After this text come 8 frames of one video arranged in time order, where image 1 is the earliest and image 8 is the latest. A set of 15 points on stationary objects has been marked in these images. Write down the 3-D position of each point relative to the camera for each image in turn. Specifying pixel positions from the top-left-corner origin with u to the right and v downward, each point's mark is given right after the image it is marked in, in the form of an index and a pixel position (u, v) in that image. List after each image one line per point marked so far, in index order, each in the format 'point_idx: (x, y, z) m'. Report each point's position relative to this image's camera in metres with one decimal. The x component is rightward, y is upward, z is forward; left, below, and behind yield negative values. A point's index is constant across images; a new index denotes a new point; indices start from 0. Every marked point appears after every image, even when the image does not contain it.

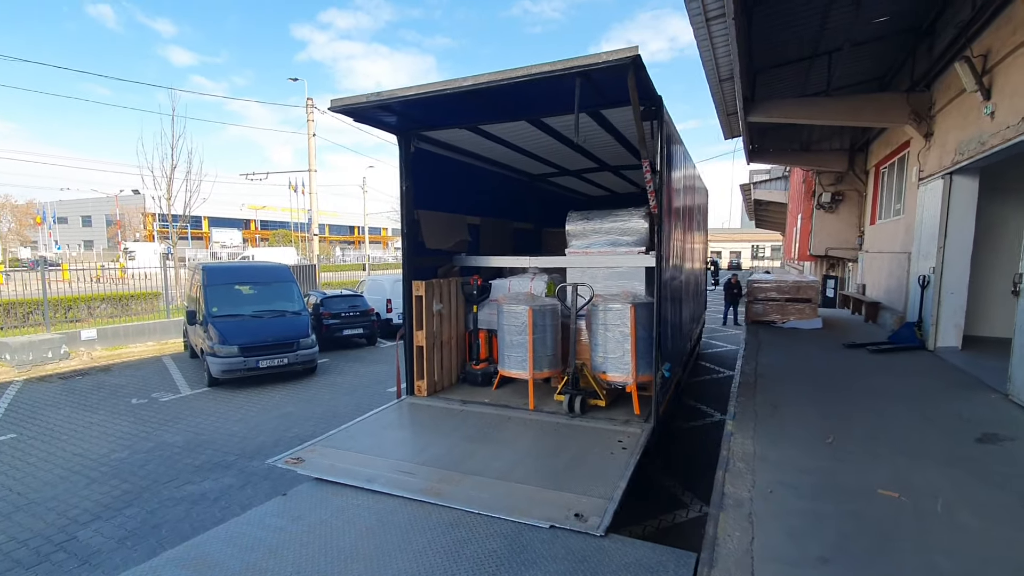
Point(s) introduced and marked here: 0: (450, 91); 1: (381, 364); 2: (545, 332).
0: (-0.4, +1.4, +3.5) m
1: (-2.6, -1.5, +10.0) m
2: (+0.3, -0.4, +4.3) m
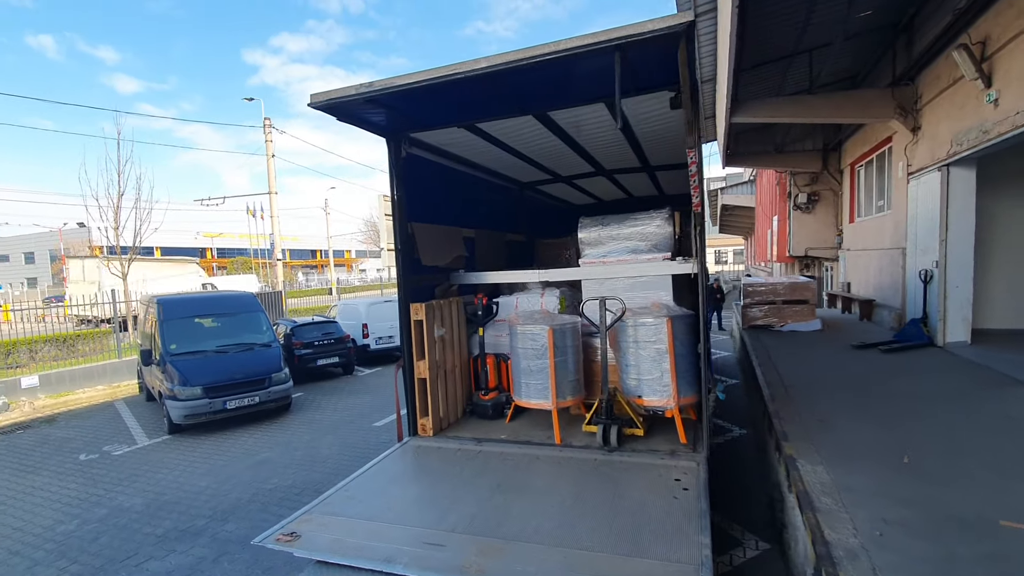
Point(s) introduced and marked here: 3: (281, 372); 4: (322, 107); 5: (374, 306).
0: (-0.3, +1.2, +3.0) m
1: (-2.8, -2.0, +9.3) m
2: (+0.4, -0.5, +3.8) m
3: (-3.7, -1.3, +7.9) m
4: (-1.2, +1.2, +3.2) m
5: (-3.3, -0.5, +12.0) m
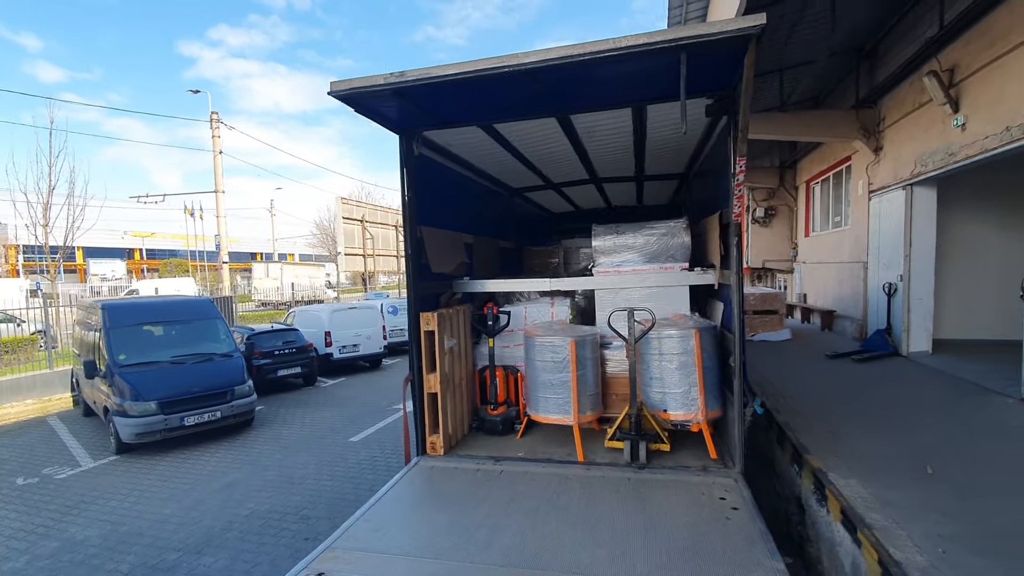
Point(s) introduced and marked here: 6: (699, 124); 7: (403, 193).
0: (-0.1, +1.2, +2.8) m
1: (-3.2, -2.1, +8.8) m
2: (+0.6, -0.6, +3.7) m
3: (-3.9, -1.4, +7.3) m
4: (-1.0, +1.1, +2.9) m
5: (-4.0, -0.6, +11.4) m
6: (+1.4, +1.2, +3.8) m
7: (-0.8, +0.7, +3.6) m
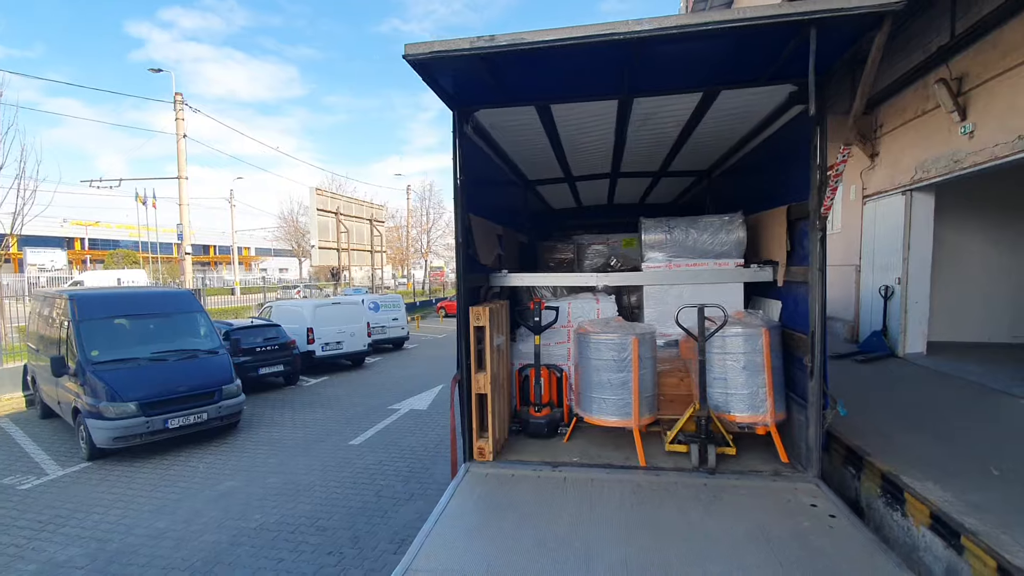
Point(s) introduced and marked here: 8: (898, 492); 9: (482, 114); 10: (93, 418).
0: (+0.4, +1.2, +2.5) m
1: (-3.2, -2.0, +8.3) m
2: (+0.9, -0.6, +3.5) m
3: (-3.8, -1.3, +6.8) m
4: (-0.5, +1.2, +2.6) m
5: (-4.2, -0.5, +10.9) m
6: (+1.8, +1.2, +3.7) m
7: (-0.4, +0.7, +3.3) m
8: (+2.5, -1.3, +3.2) m
9: (-0.2, +1.2, +3.5) m
10: (-4.9, -1.5, +5.8) m
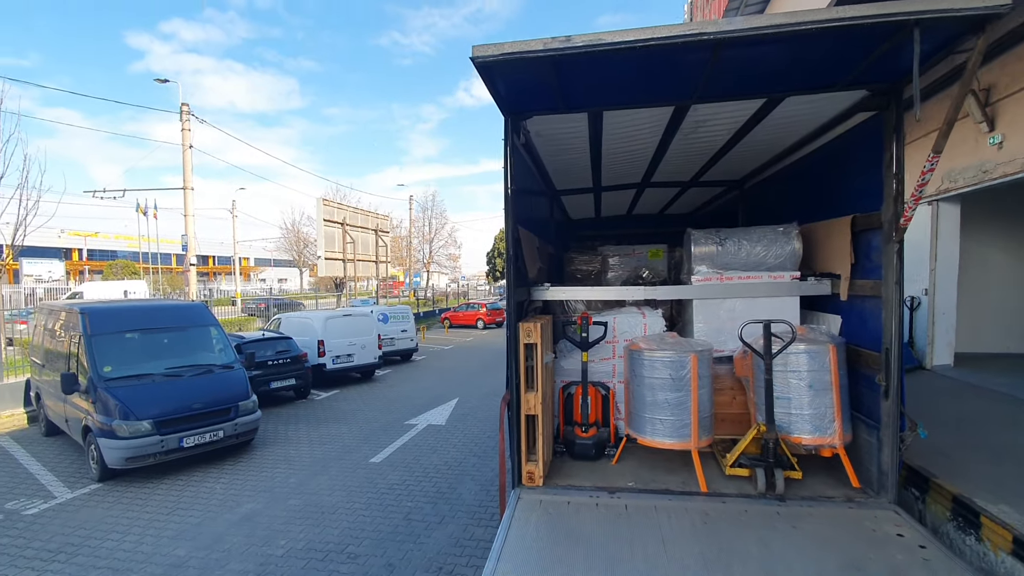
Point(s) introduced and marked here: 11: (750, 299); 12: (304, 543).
0: (+0.8, +1.1, +2.4) m
1: (-2.9, -2.2, +8.1) m
2: (+1.3, -0.6, +3.3) m
3: (-3.5, -1.5, +6.6) m
4: (-0.1, +1.1, +2.5) m
5: (-3.9, -0.7, +10.7) m
6: (+2.1, +1.1, +3.6) m
7: (0.0, +0.6, +3.2) m
8: (+2.8, -1.4, +3.0) m
9: (+0.1, +1.1, +3.3) m
10: (-4.5, -1.7, +5.6) m
11: (+1.8, -0.1, +3.7) m
12: (-1.8, -2.2, +4.3) m
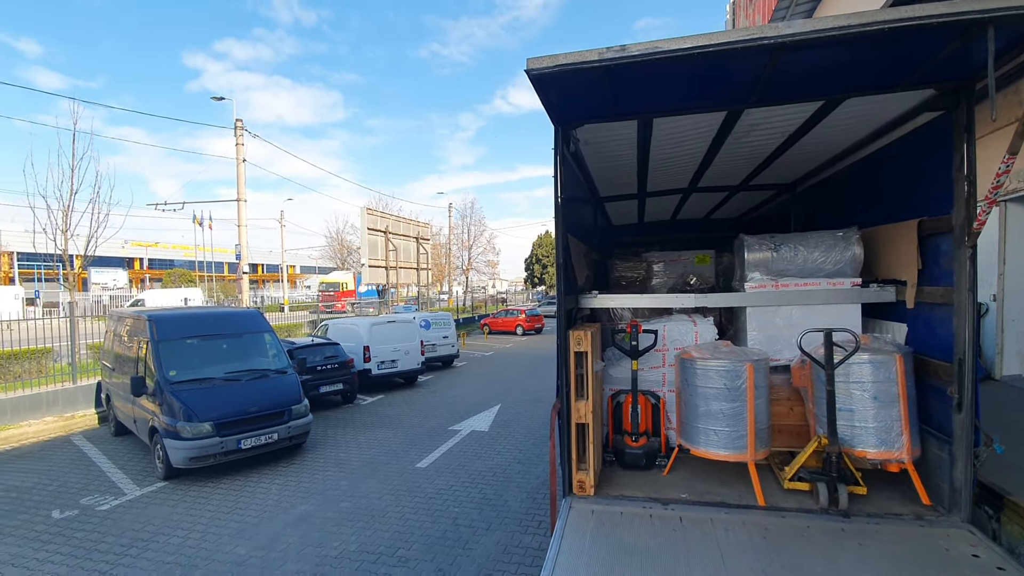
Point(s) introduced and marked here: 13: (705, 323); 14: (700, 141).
0: (+1.0, +1.1, +2.4) m
1: (-2.2, -2.3, +8.2) m
2: (+1.6, -0.7, +3.2) m
3: (-2.9, -1.6, +6.8) m
4: (+0.1, +1.1, +2.5) m
5: (-3.0, -0.9, +10.9) m
6: (+2.5, +1.1, +3.4) m
7: (+0.3, +0.6, +3.2) m
8: (+3.1, -1.4, +2.8) m
9: (+0.5, +1.1, +3.4) m
10: (-4.0, -1.8, +5.9) m
11: (+2.1, -0.1, +3.6) m
12: (-1.4, -2.3, +4.4) m
13: (+1.5, -0.3, +3.9) m
14: (+1.4, +1.1, +3.7) m
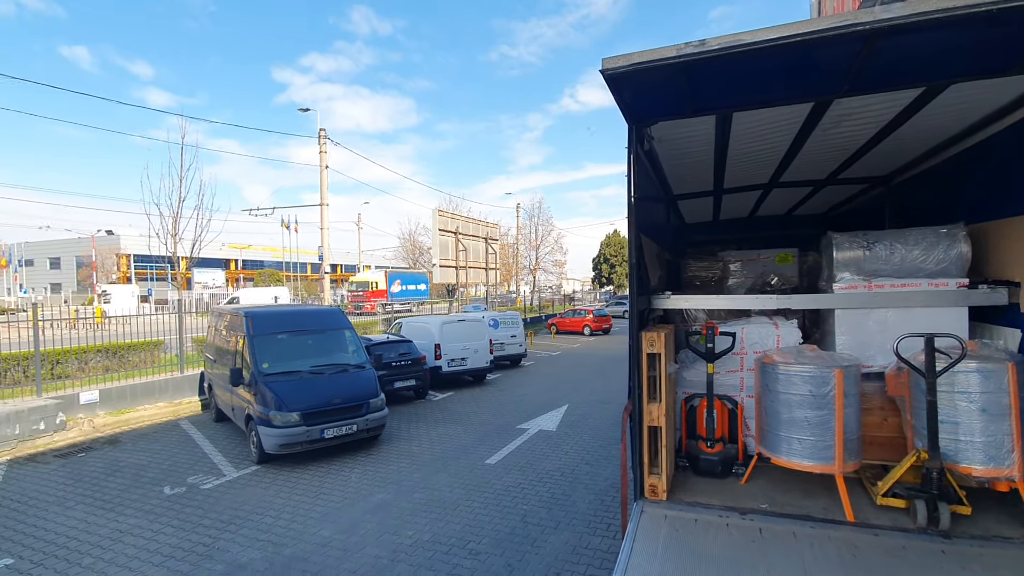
0: (+1.4, +1.1, +2.2) m
1: (-1.1, -2.3, +8.5) m
2: (+2.1, -0.7, +3.0) m
3: (-1.9, -1.6, +7.2) m
4: (+0.5, +1.1, +2.5) m
5: (-1.5, -0.9, +11.3) m
6: (+2.9, +1.1, +3.1) m
7: (+0.7, +0.6, +3.2) m
8: (+3.5, -1.5, +2.4) m
9: (+0.9, +1.1, +3.3) m
10: (-3.2, -1.8, +6.4) m
11: (+2.6, -0.1, +3.3) m
12: (-0.8, -2.3, +4.6) m
13: (+2.0, -0.3, +3.7) m
14: (+1.9, +1.1, +3.5) m
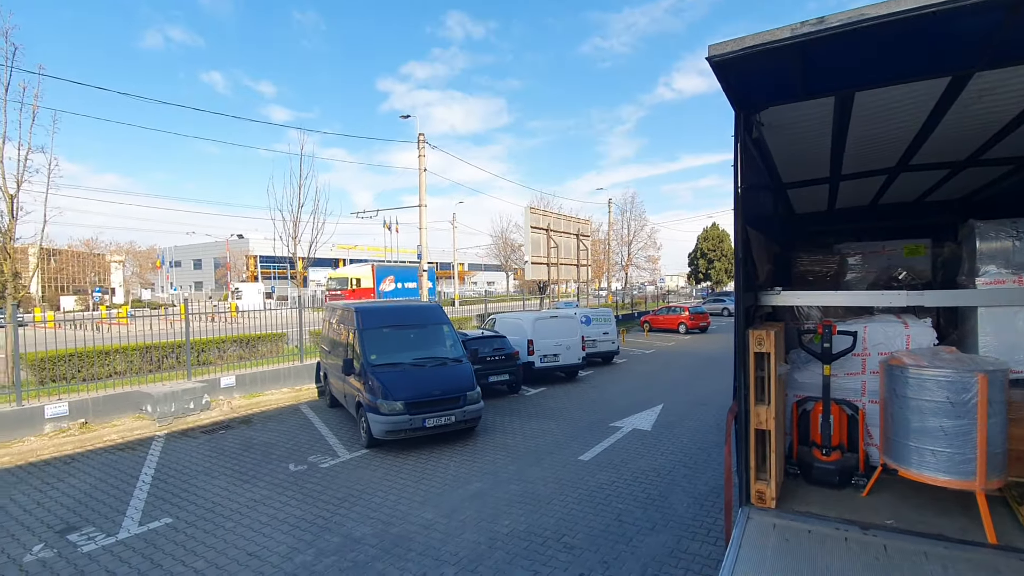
0: (+1.8, +1.1, +2.0) m
1: (+0.5, -2.2, +8.6) m
2: (+2.6, -0.7, +2.6) m
3: (-0.6, -1.5, +7.5) m
4: (+1.0, +1.1, +2.4) m
5: (+0.6, -0.8, +11.4) m
6: (+3.5, +1.1, +2.6) m
7: (+1.3, +0.6, +3.0) m
8: (+3.9, -1.4, +1.8) m
9: (+1.6, +1.1, +3.1) m
10: (-1.9, -1.7, +6.9) m
11: (+3.2, -0.1, +2.8) m
12: (+0.1, -2.2, +4.7) m
13: (+2.7, -0.2, +3.3) m
14: (+2.6, +1.1, +3.2) m
